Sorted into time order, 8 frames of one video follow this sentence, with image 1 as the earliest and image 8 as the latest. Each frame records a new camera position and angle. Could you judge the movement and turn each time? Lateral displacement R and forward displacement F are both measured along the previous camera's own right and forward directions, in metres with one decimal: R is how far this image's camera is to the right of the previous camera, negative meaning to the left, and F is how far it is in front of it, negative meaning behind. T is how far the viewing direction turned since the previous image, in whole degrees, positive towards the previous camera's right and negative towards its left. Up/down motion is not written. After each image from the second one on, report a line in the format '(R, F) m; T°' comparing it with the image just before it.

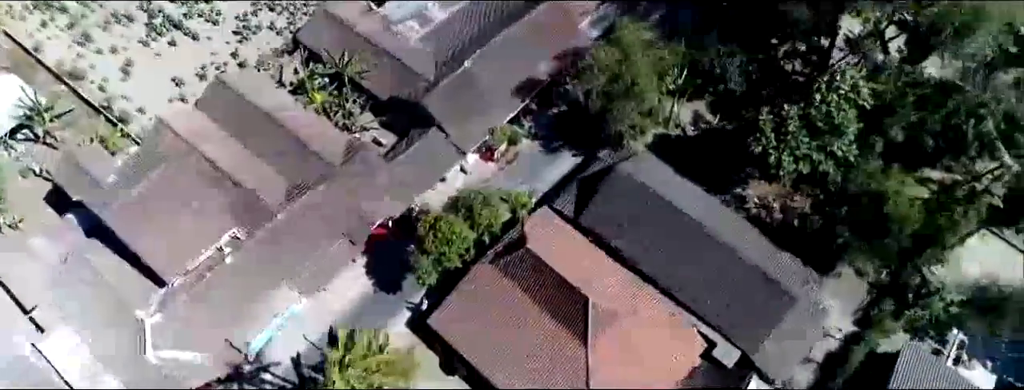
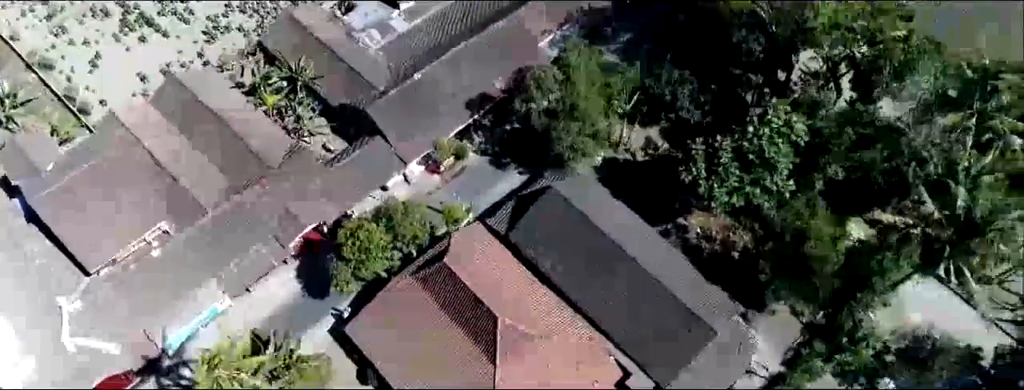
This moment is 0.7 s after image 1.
(+4.1, +0.2) m; -2°
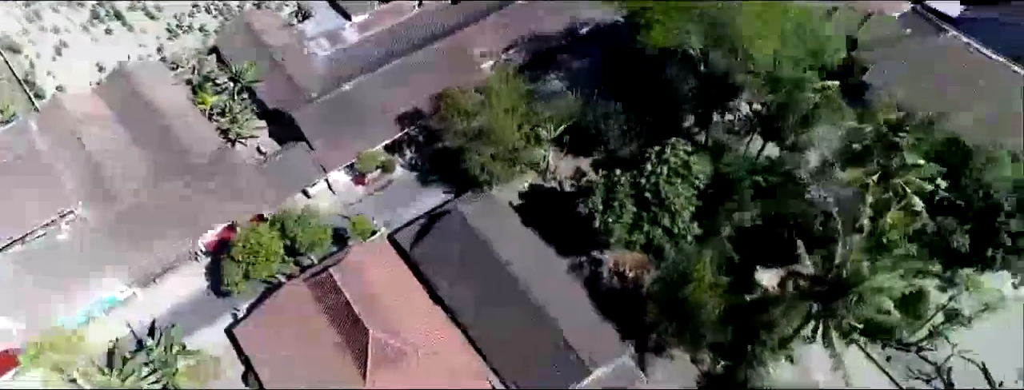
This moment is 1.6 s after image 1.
(+5.7, +0.3) m; -4°
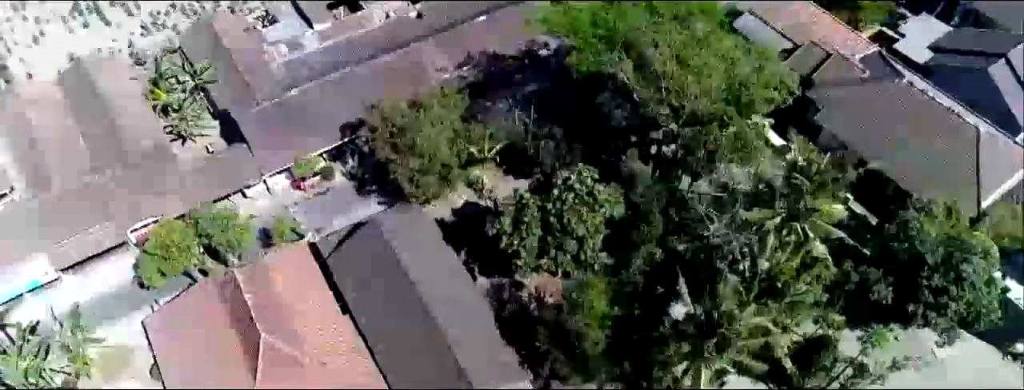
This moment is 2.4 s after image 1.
(+4.9, +0.3) m; -3°
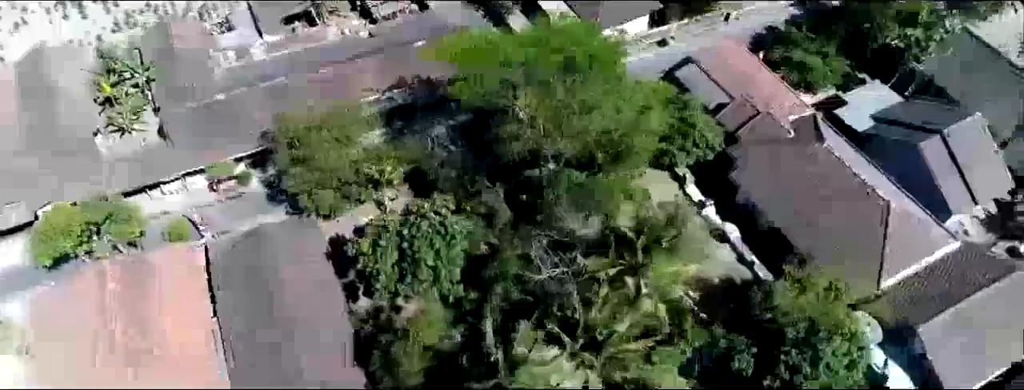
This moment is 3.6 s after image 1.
(+7.4, +0.5) m; -5°
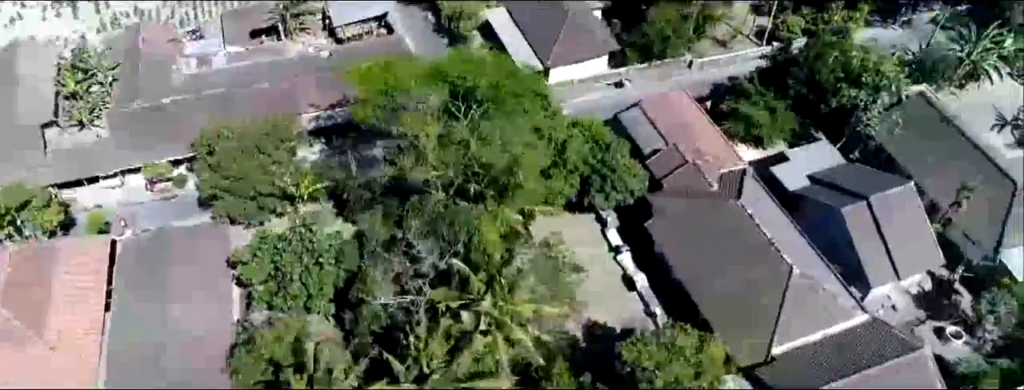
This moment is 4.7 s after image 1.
(+6.6, +0.4) m; -5°
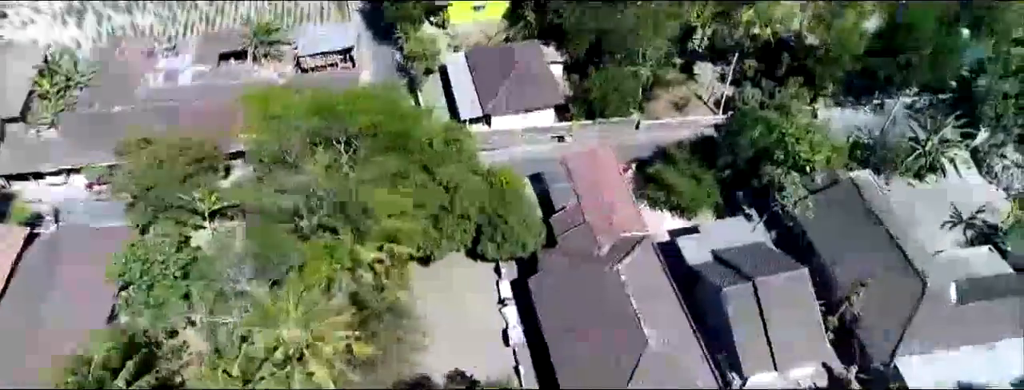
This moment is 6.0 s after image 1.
(+8.3, +0.5) m; -6°
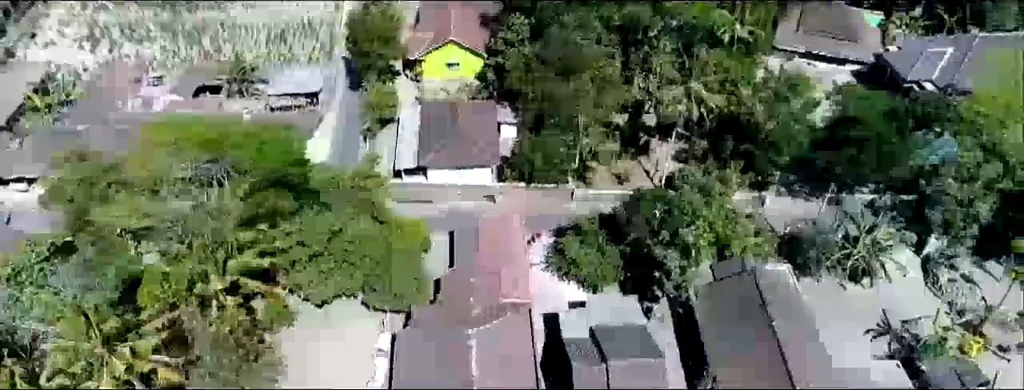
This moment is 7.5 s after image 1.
(+8.9, +0.6) m; -7°
